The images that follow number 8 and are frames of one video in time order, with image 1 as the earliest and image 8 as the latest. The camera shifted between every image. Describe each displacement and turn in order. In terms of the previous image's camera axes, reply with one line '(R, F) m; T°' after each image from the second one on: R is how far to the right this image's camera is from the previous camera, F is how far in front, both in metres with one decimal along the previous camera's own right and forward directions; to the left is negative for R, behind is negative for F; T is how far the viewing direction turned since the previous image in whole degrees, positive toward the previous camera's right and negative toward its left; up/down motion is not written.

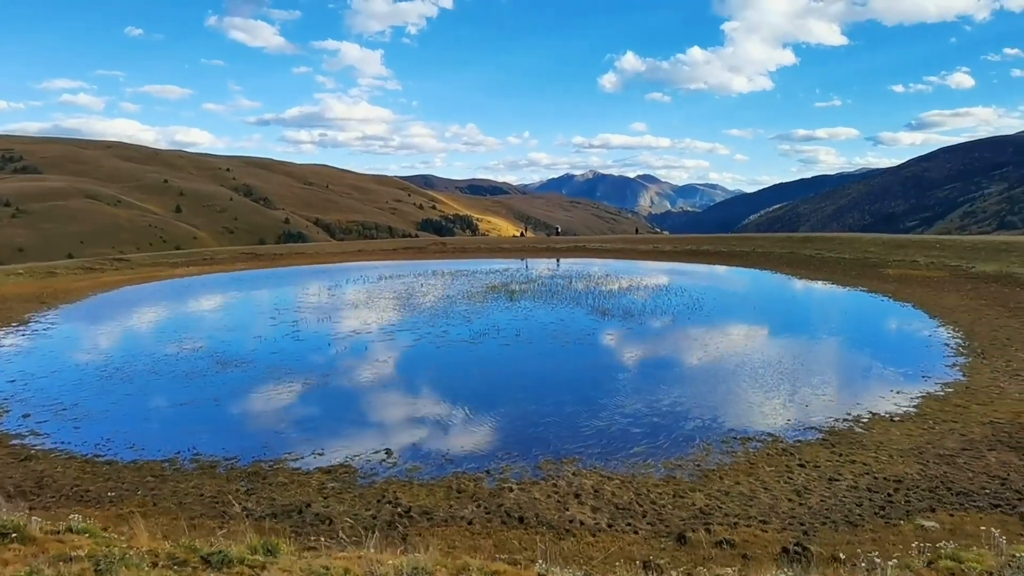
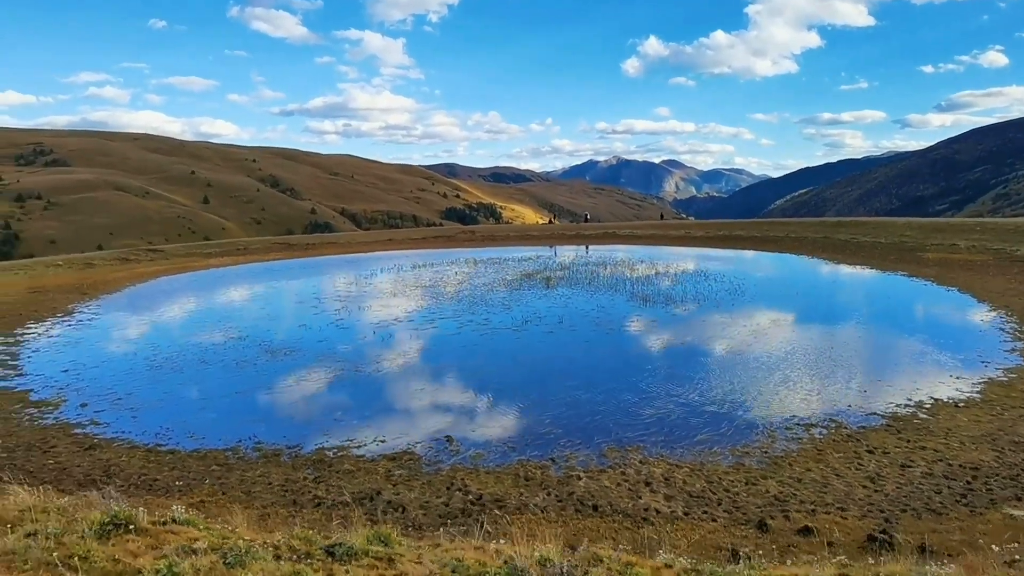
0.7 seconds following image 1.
(-0.7, +0.2) m; -2°
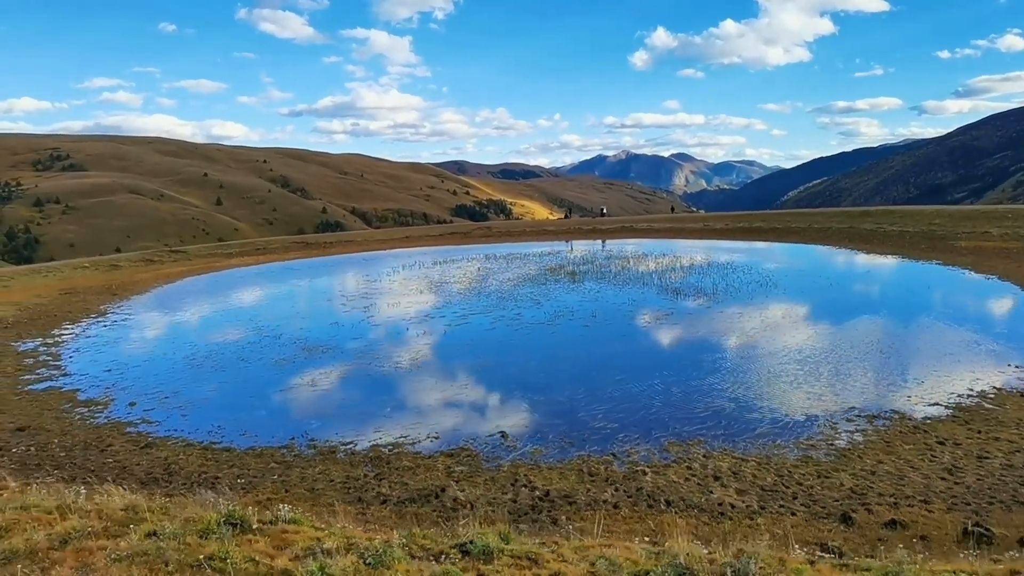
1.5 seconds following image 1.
(-0.7, +0.2) m; -1°
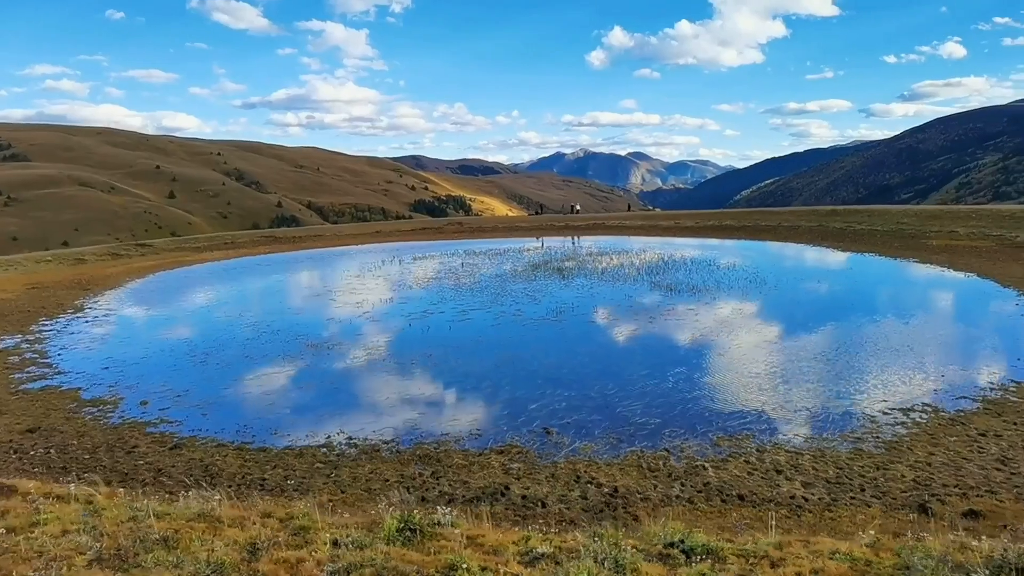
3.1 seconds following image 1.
(-1.5, +0.2) m; +3°
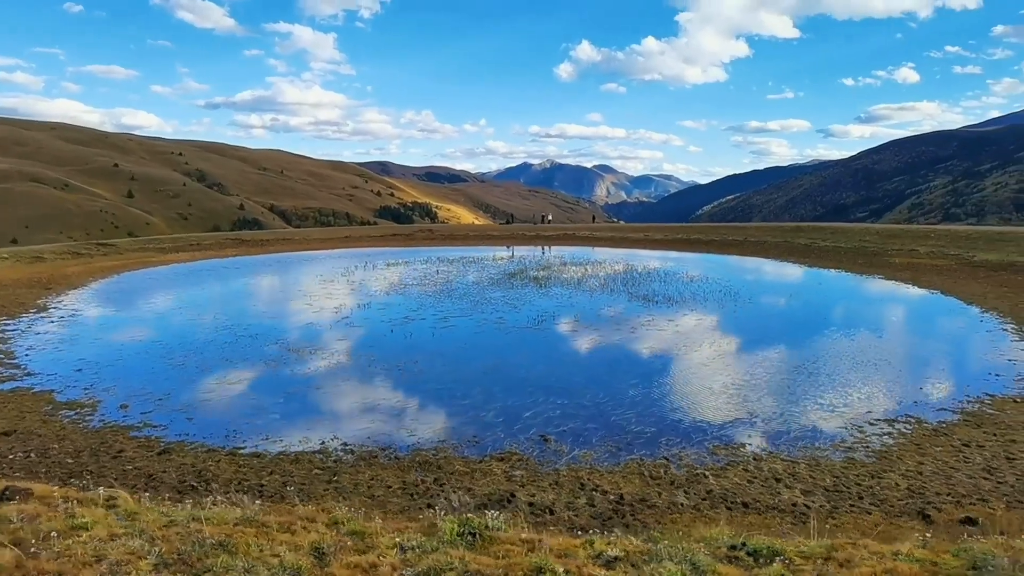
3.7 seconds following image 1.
(-0.6, 0.0) m; +3°
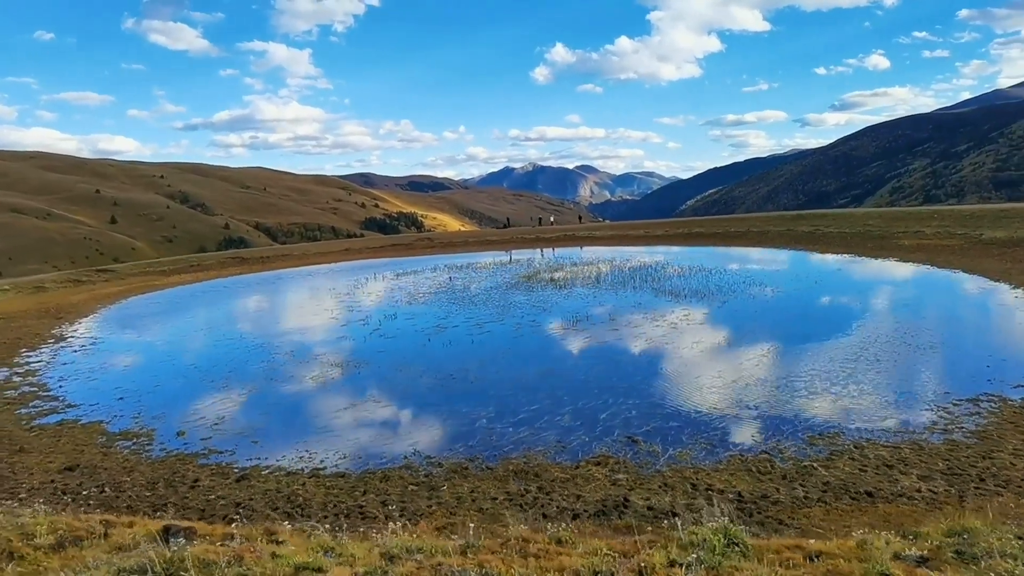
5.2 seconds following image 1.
(-1.5, +0.4) m; +1°
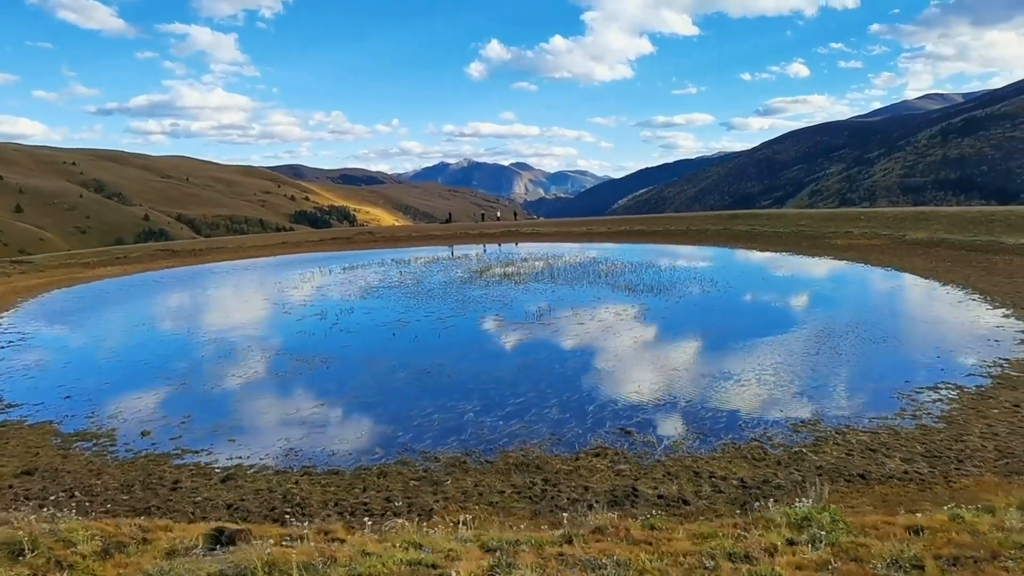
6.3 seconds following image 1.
(-1.0, +0.2) m; +6°
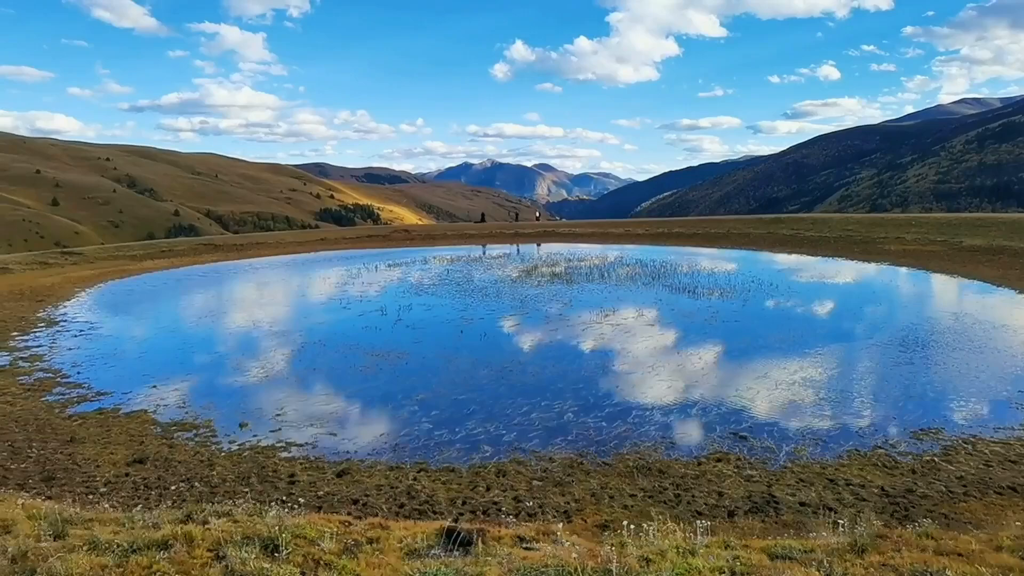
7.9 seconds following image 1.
(-1.5, +0.2) m; -2°
